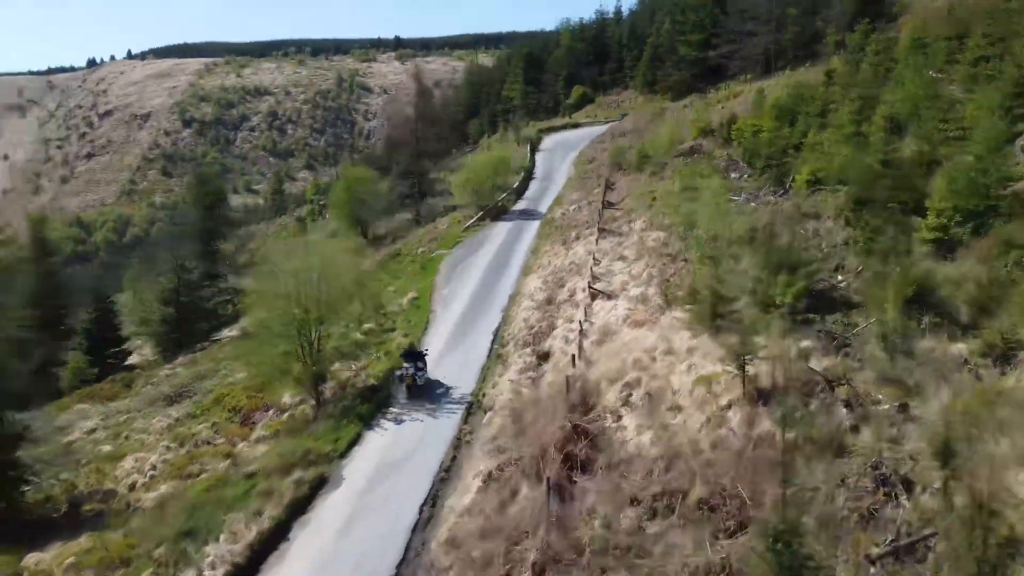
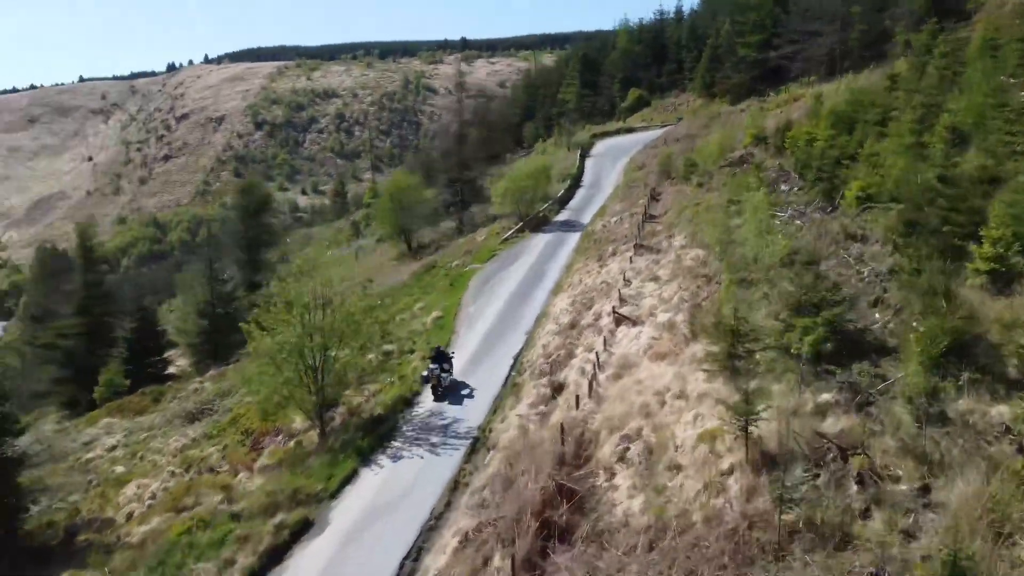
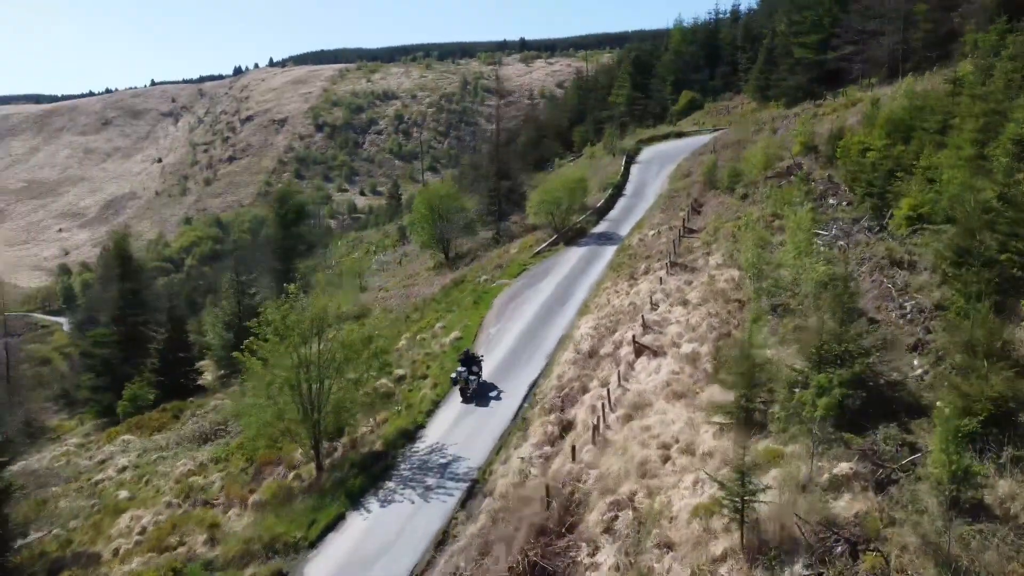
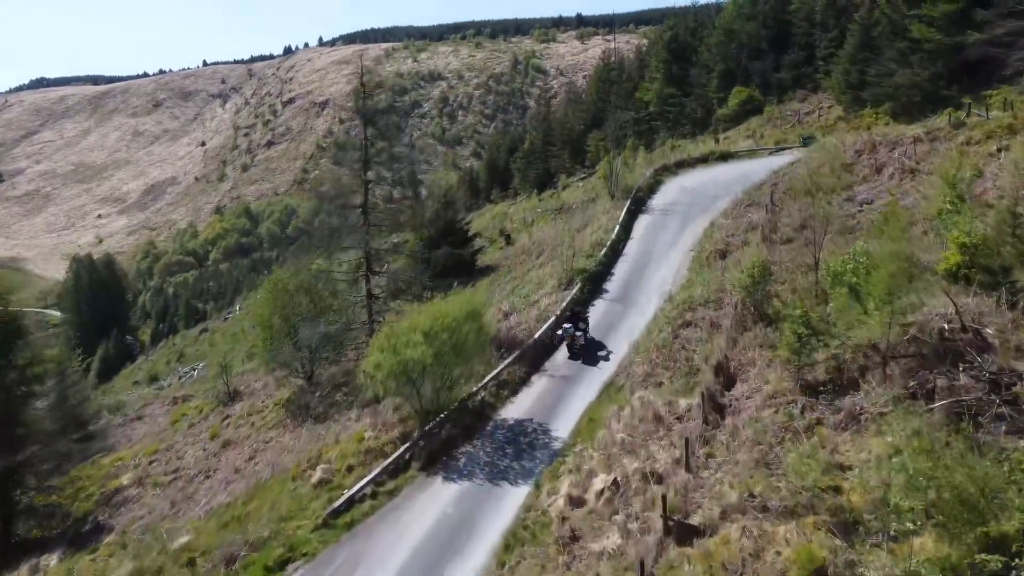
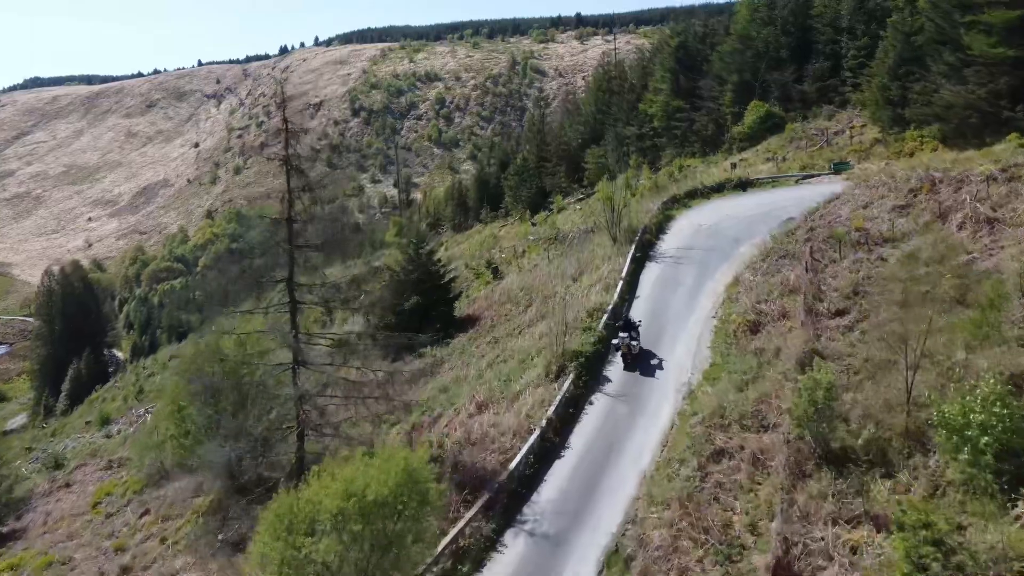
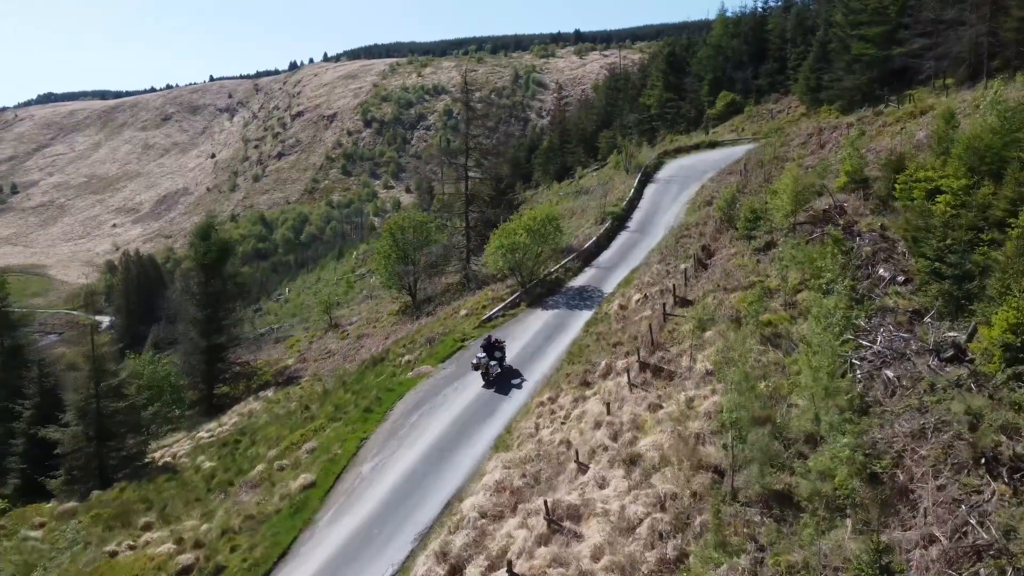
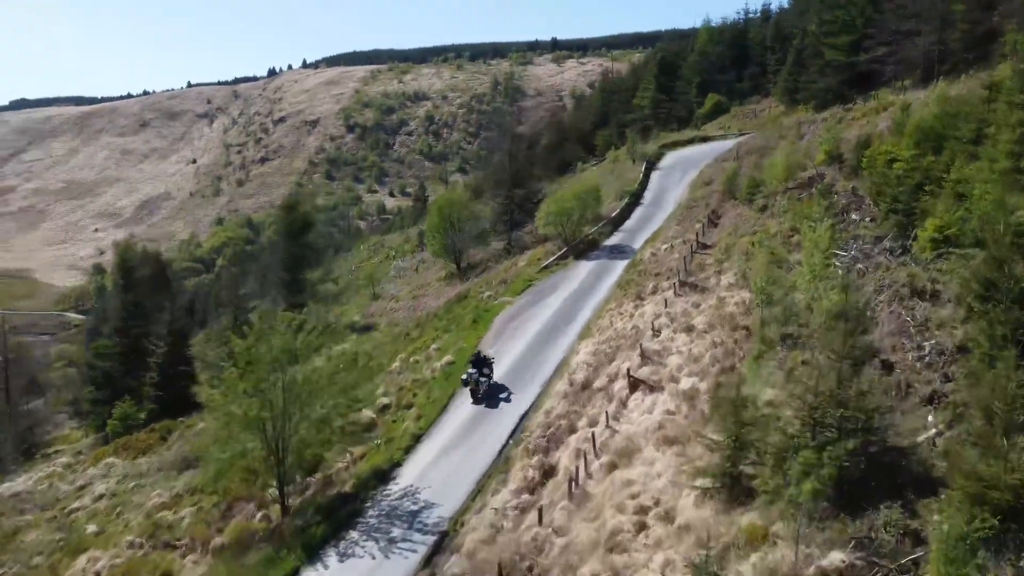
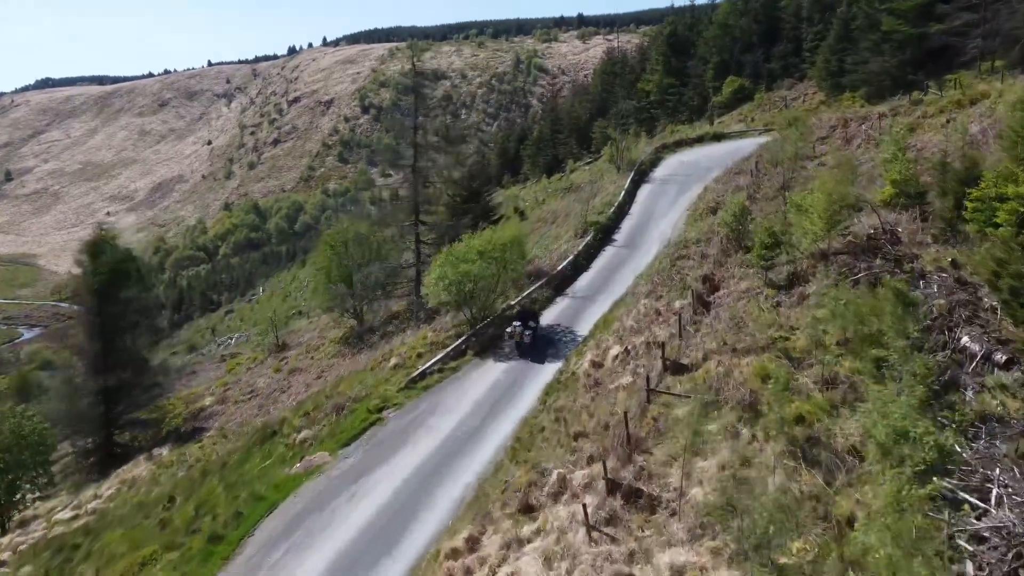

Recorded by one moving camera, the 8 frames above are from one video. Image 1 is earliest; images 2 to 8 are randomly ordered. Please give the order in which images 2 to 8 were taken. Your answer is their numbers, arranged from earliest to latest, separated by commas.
2, 3, 7, 6, 8, 4, 5
